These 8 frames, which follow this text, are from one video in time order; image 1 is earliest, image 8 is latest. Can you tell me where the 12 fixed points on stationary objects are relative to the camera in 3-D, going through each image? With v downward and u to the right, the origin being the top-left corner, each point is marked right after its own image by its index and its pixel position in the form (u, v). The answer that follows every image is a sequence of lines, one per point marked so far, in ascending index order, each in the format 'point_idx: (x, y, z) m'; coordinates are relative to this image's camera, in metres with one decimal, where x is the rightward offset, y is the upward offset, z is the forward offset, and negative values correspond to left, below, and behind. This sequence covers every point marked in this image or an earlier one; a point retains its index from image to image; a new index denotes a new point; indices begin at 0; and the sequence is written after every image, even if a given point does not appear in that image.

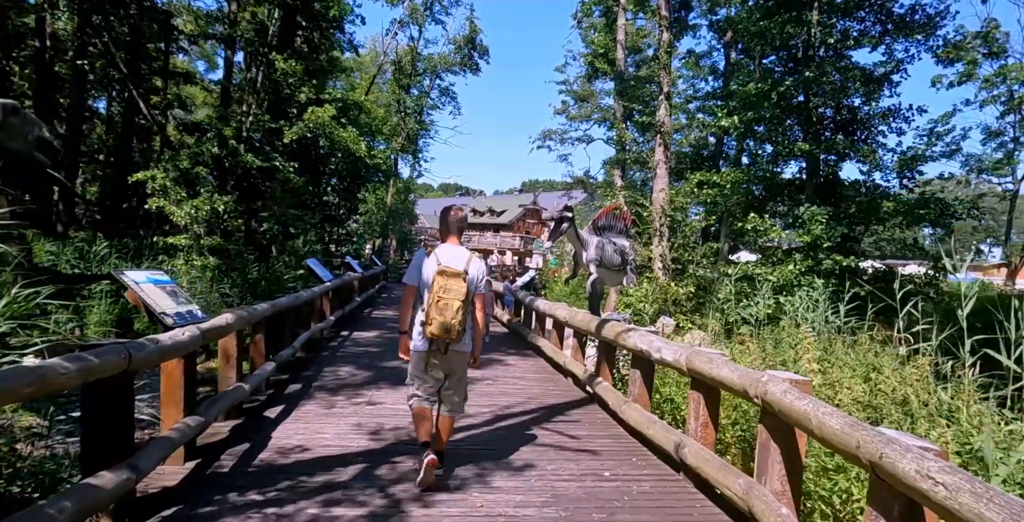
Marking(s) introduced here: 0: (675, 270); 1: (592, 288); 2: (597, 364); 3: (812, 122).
0: (+3.2, -0.2, +12.9) m
1: (+1.3, -0.5, +11.3) m
2: (+0.7, -0.9, +5.5) m
3: (+5.5, +2.6, +12.0) m
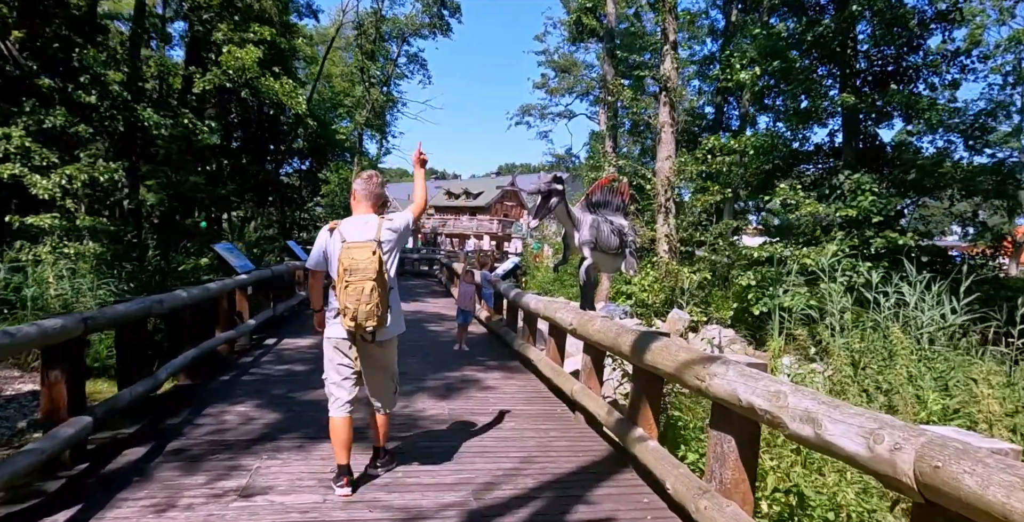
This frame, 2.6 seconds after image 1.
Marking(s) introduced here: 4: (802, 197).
0: (+2.8, +0.1, +10.9) m
1: (+1.0, -0.2, +9.3) m
2: (+0.6, -0.7, +3.4) m
3: (+5.1, +2.9, +10.0) m
4: (+4.3, +1.0, +9.8) m
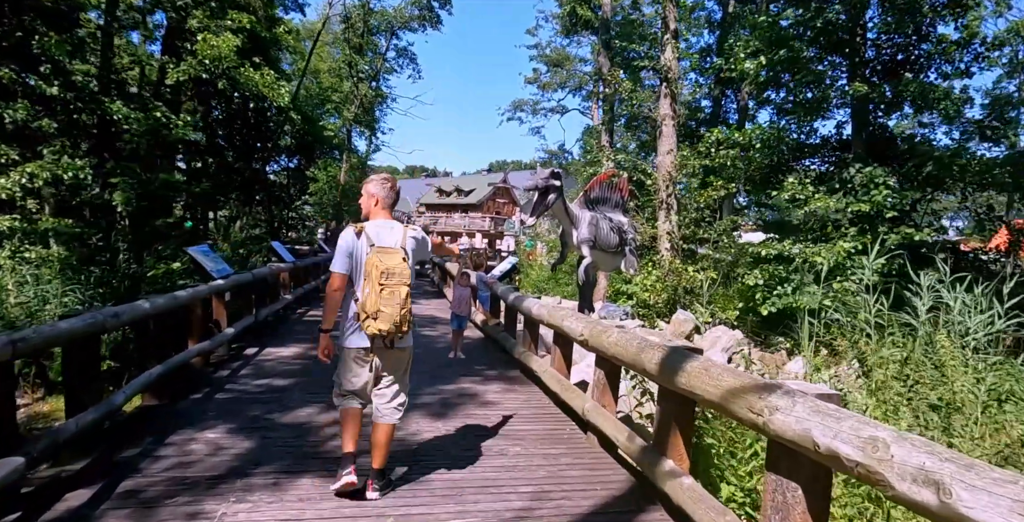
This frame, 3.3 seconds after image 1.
0: (+2.8, +0.2, +10.5) m
1: (+1.0, -0.2, +8.8) m
2: (+0.7, -0.8, +3.0) m
3: (+5.1, +2.9, +9.6) m
4: (+4.3, +1.0, +9.4) m
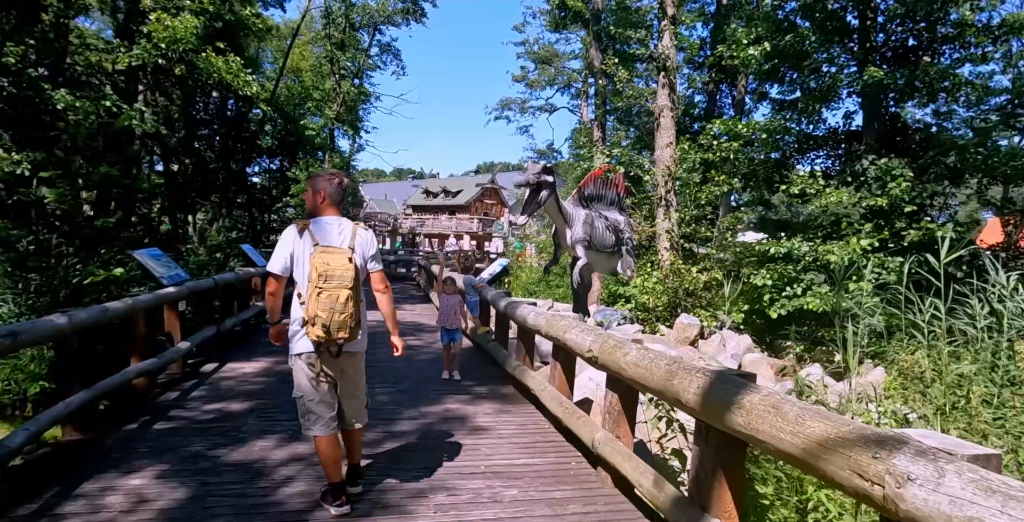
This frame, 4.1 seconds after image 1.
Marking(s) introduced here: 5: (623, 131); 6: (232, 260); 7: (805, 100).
0: (+2.6, +0.2, +9.9) m
1: (+0.8, -0.2, +8.2) m
2: (+0.6, -0.8, +2.3) m
3: (+4.9, +2.9, +9.0) m
4: (+4.1, +1.0, +8.8) m
5: (+2.3, +2.7, +13.9) m
6: (-4.9, 0.0, +11.5) m
7: (+4.3, +2.3, +9.5) m
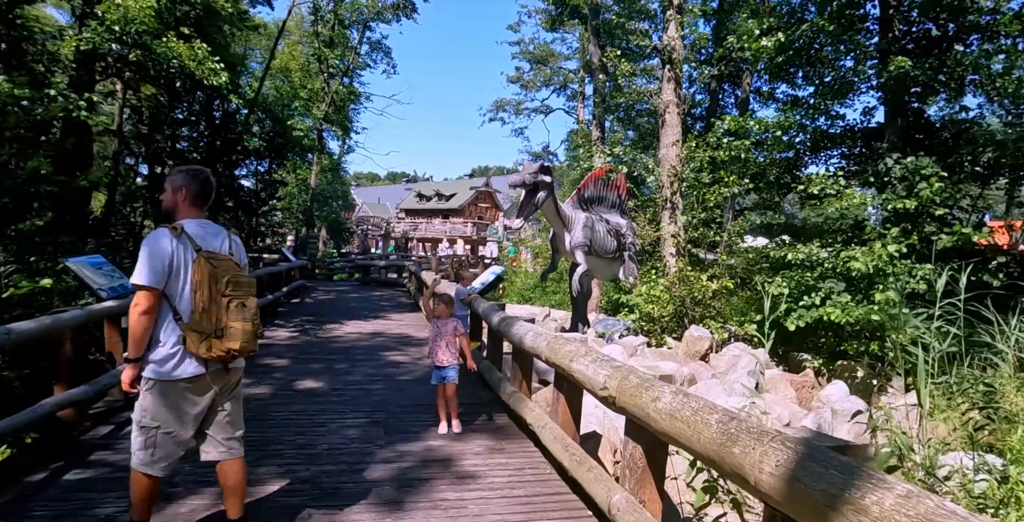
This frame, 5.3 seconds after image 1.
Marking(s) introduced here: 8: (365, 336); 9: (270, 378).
0: (+2.5, +0.1, +9.2) m
1: (+0.8, -0.3, +7.5) m
2: (+0.6, -0.8, +1.6) m
3: (+4.8, +2.9, +8.4) m
4: (+4.1, +0.9, +8.1) m
5: (+2.2, +2.6, +13.2) m
6: (-5.0, -0.1, +10.8) m
7: (+4.2, +2.3, +8.9) m
8: (-1.8, -0.9, +8.2) m
9: (-2.0, -1.0, +5.4) m
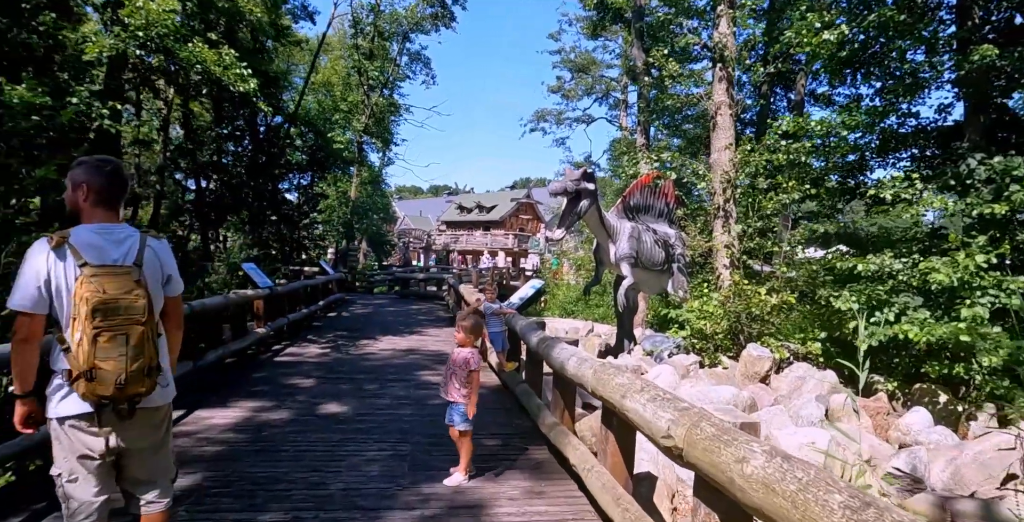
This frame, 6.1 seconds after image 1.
0: (+3.1, -0.1, +8.6) m
1: (+1.2, -0.4, +6.9) m
2: (+0.7, -0.8, +1.1) m
3: (+5.3, +2.7, +7.6) m
4: (+4.5, +0.8, +7.4) m
5: (+3.0, +2.4, +12.6) m
6: (-4.4, -0.3, +10.6) m
7: (+4.7, +2.1, +8.2) m
8: (-1.3, -1.1, +7.8) m
9: (-1.7, -1.1, +5.0) m
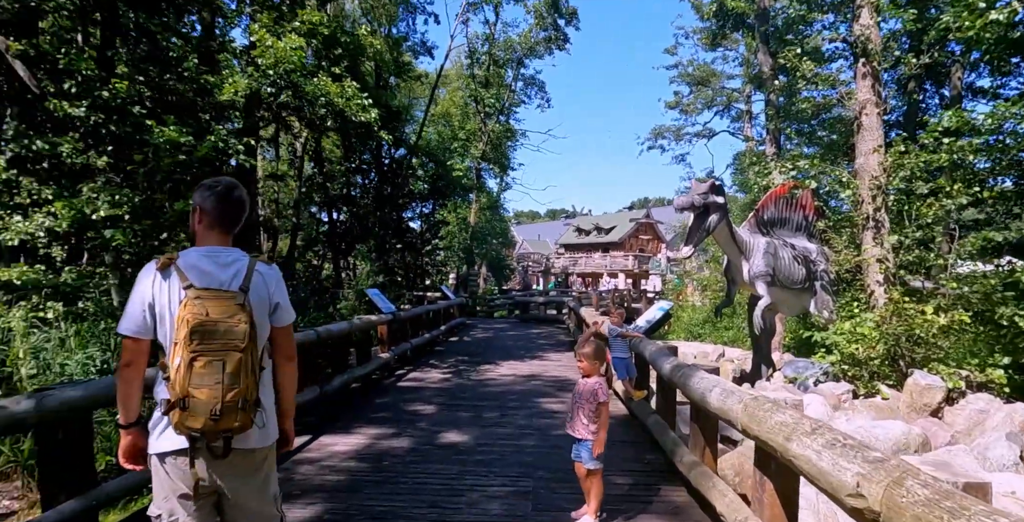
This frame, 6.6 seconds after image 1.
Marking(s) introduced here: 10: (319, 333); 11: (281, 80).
0: (+4.6, -0.3, +7.6) m
1: (+2.4, -0.6, +6.3) m
2: (+0.9, -0.8, +0.6) m
3: (+6.5, +2.6, +6.4) m
4: (+5.8, +0.7, +6.2) m
5: (+5.2, +2.1, +11.7) m
6: (-2.4, -0.7, +10.9) m
7: (+6.1, +2.0, +7.0) m
8: (+0.1, -1.4, +7.5) m
9: (-0.7, -1.3, +4.9) m
10: (-1.5, -0.6, +5.1) m
11: (-2.2, +1.7, +6.2) m
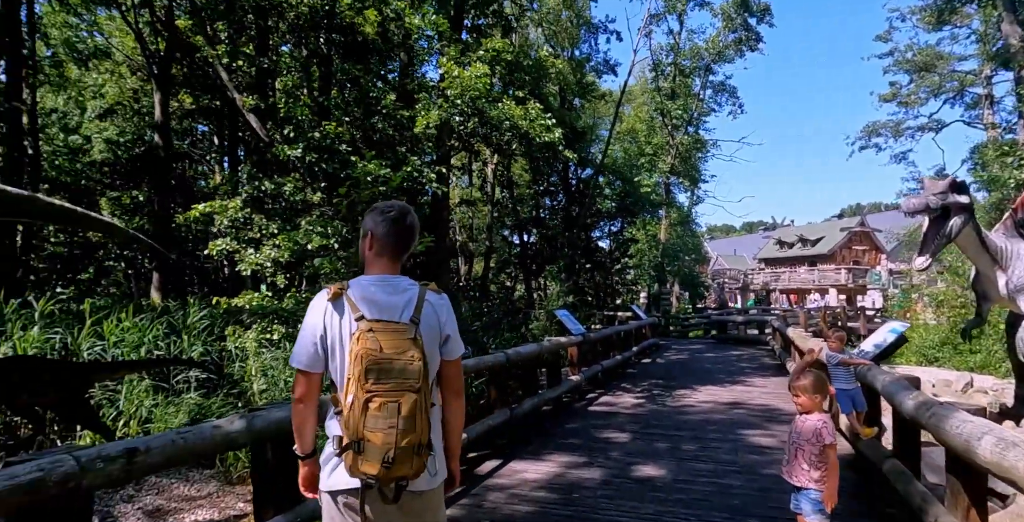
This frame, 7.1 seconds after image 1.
0: (+6.5, -0.3, +5.7) m
1: (+4.1, -0.7, +5.1) m
2: (+1.0, -0.8, +0.1) m
3: (+8.0, +2.7, +4.1) m
4: (+7.2, +0.7, +4.1) m
5: (+8.2, +2.0, +9.6) m
6: (+0.8, -1.1, +10.9) m
7: (+7.7, +2.0, +4.8) m
8: (+2.2, -1.5, +6.9) m
9: (+0.7, -1.4, +4.6) m
10: (-0.1, -0.7, +5.1) m
11: (-0.4, +1.5, +6.4) m
